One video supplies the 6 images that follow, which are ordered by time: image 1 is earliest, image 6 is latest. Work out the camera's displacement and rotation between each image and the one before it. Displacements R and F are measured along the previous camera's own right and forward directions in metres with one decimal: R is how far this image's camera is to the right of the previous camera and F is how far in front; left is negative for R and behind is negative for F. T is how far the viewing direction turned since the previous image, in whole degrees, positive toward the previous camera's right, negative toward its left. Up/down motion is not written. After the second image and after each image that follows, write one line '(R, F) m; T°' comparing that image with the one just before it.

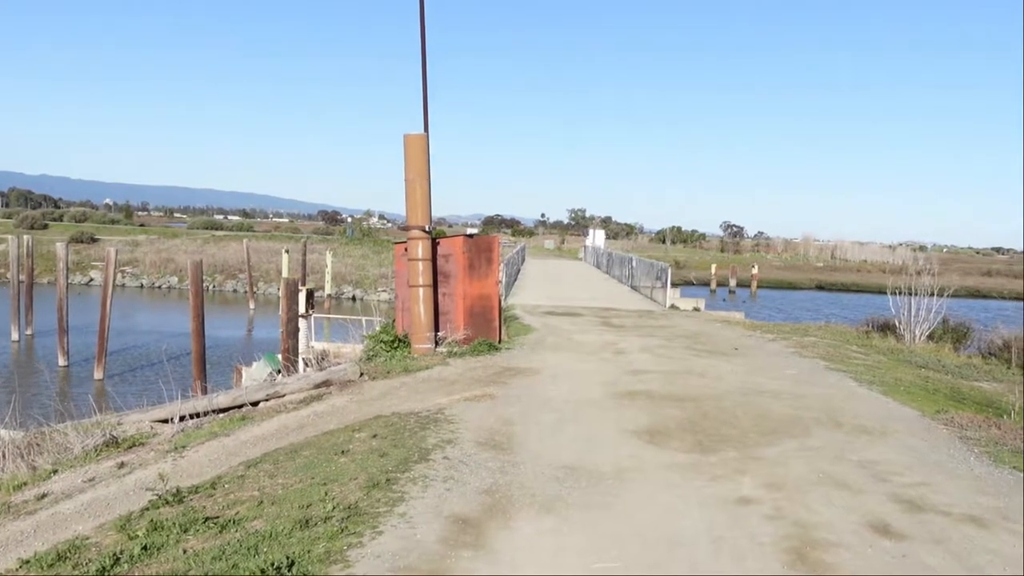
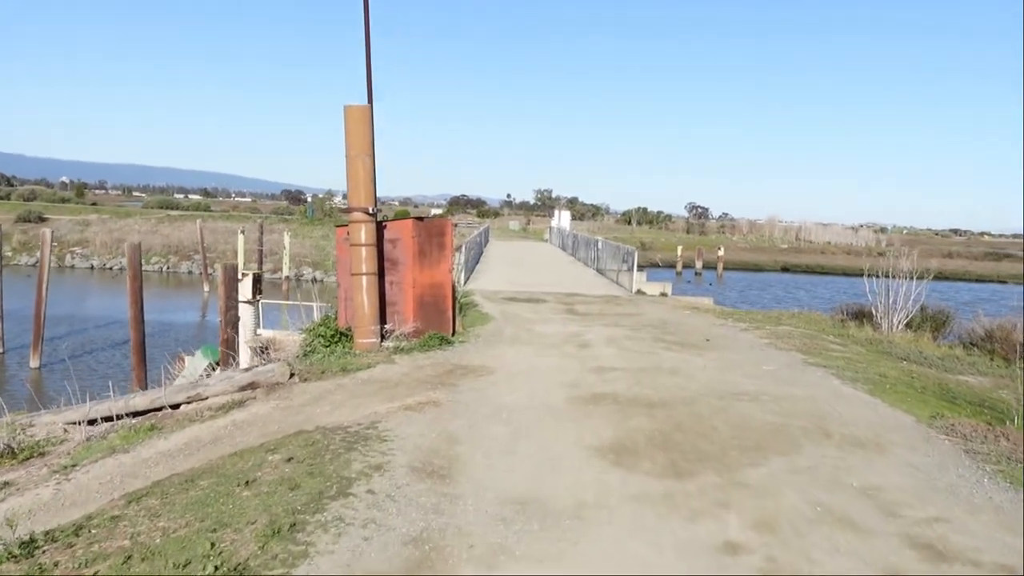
(+0.1, +1.0) m; +2°
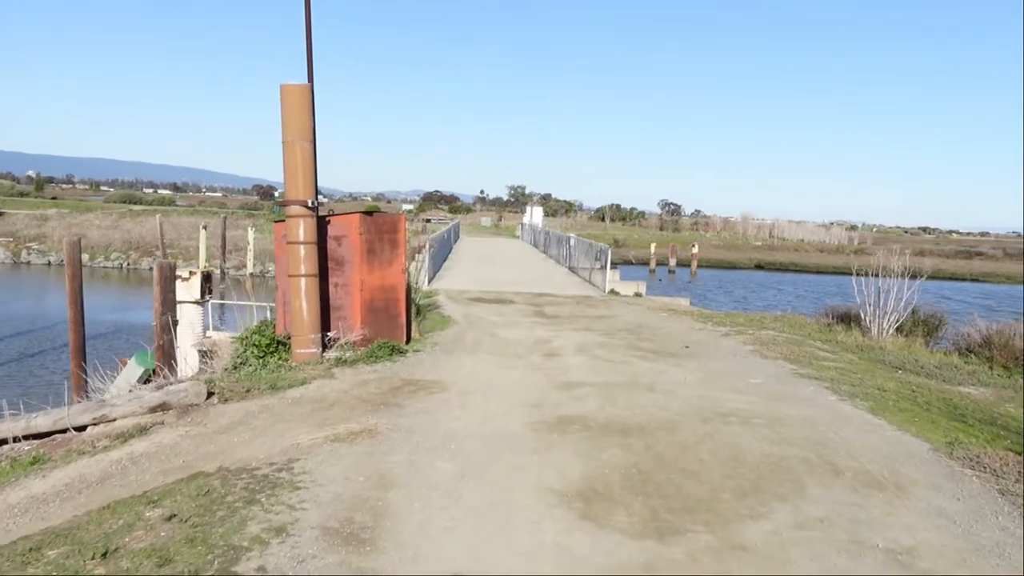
(+0.1, +1.1) m; +2°
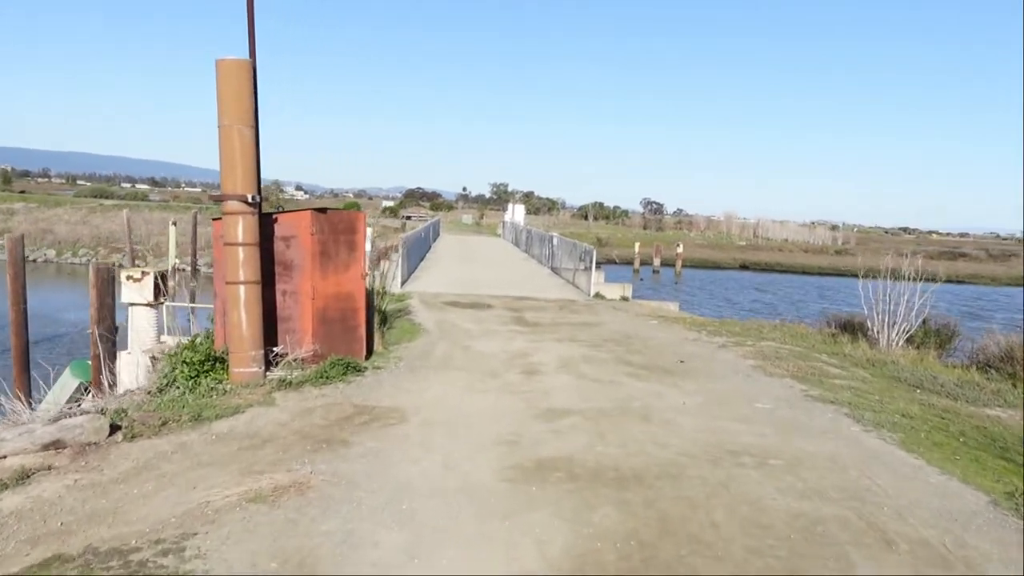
(+0.1, +1.2) m; +1°
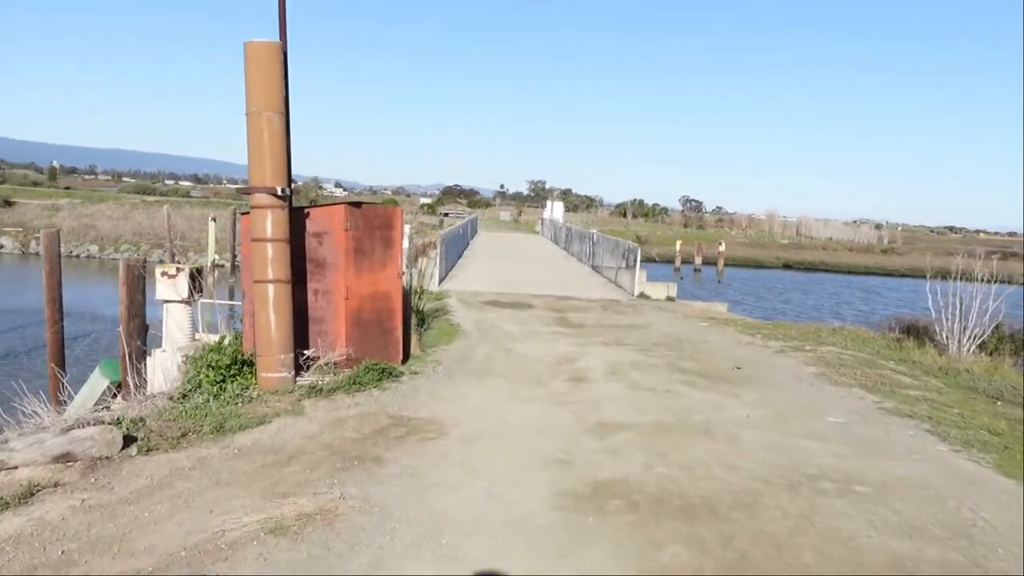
(-0.1, +0.6) m; -2°
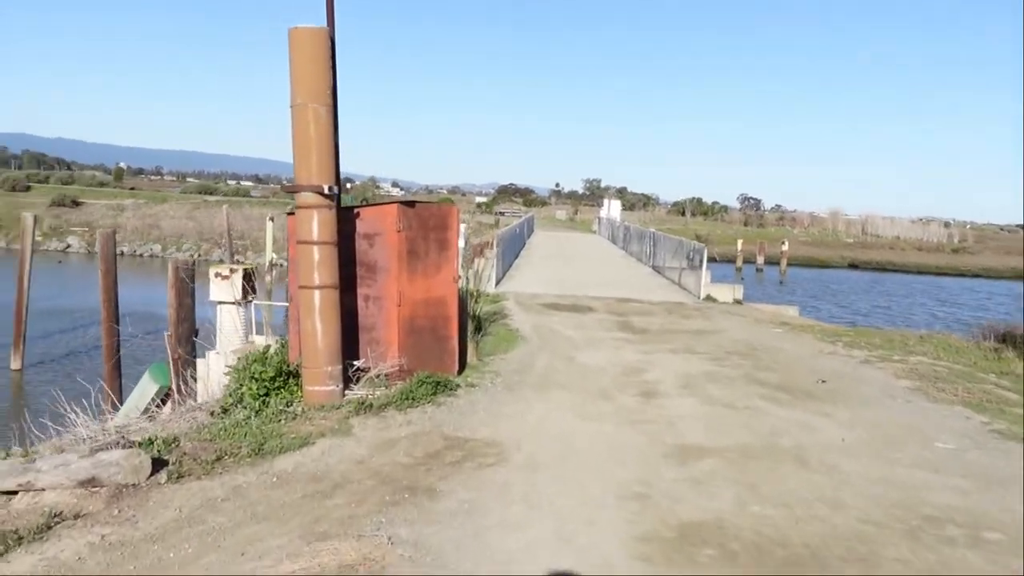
(-0.1, +0.6) m; -4°
